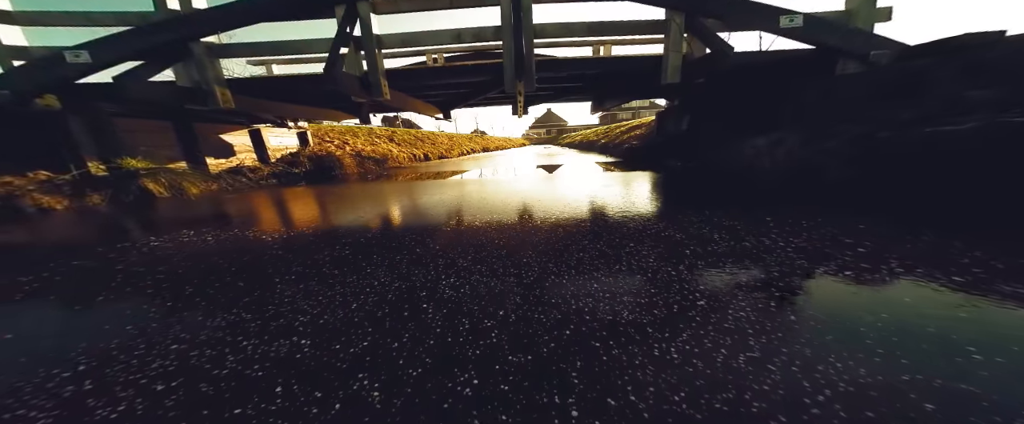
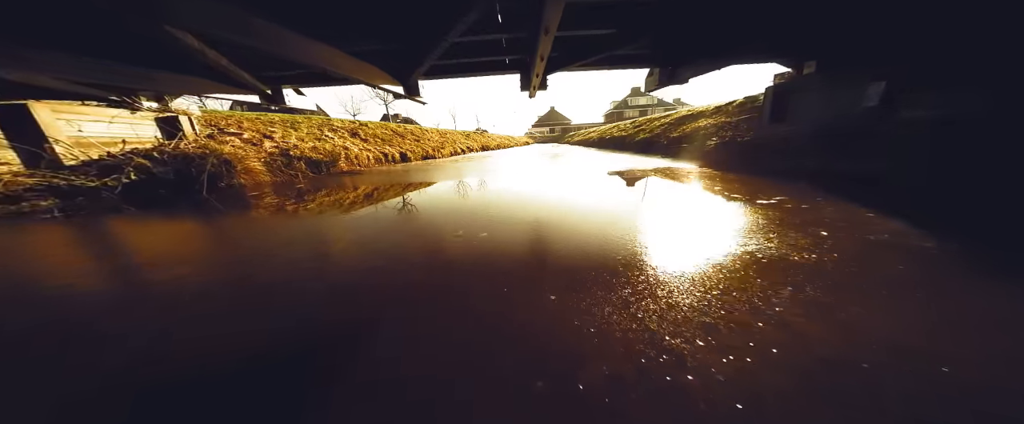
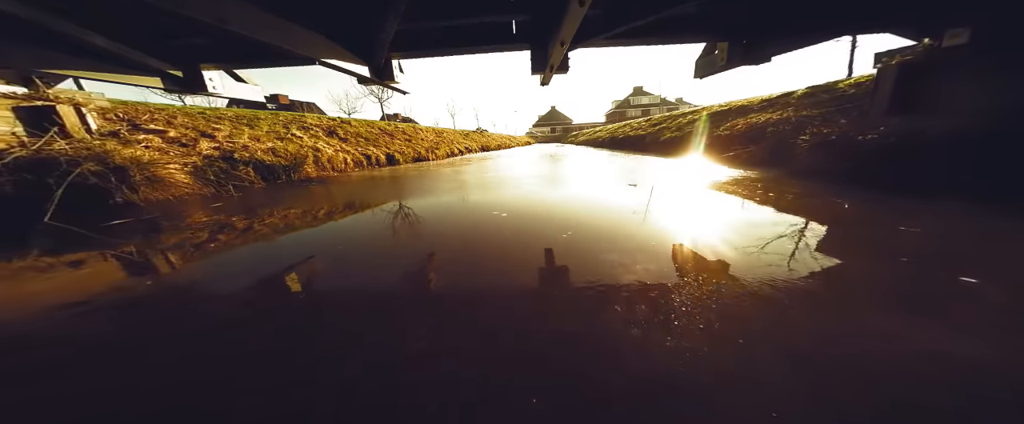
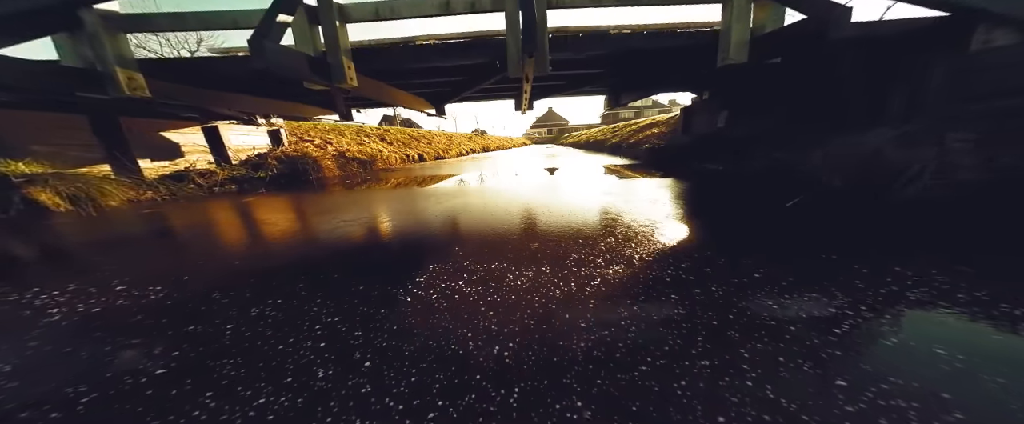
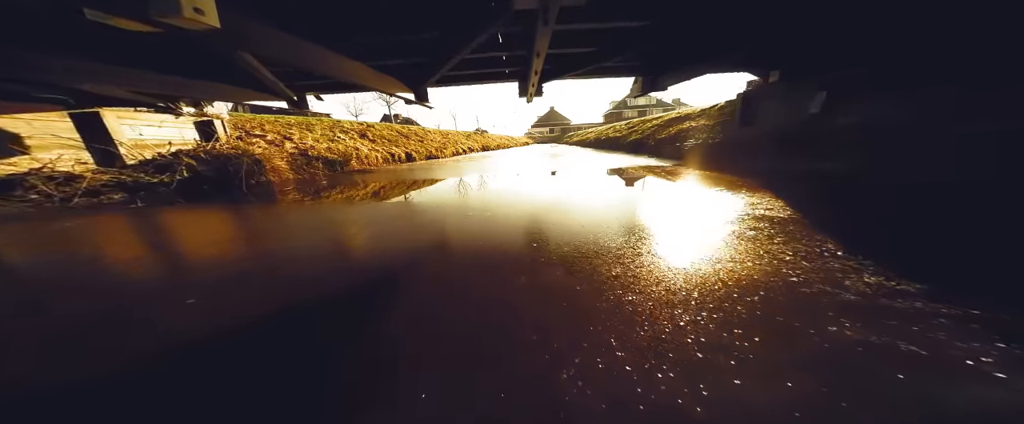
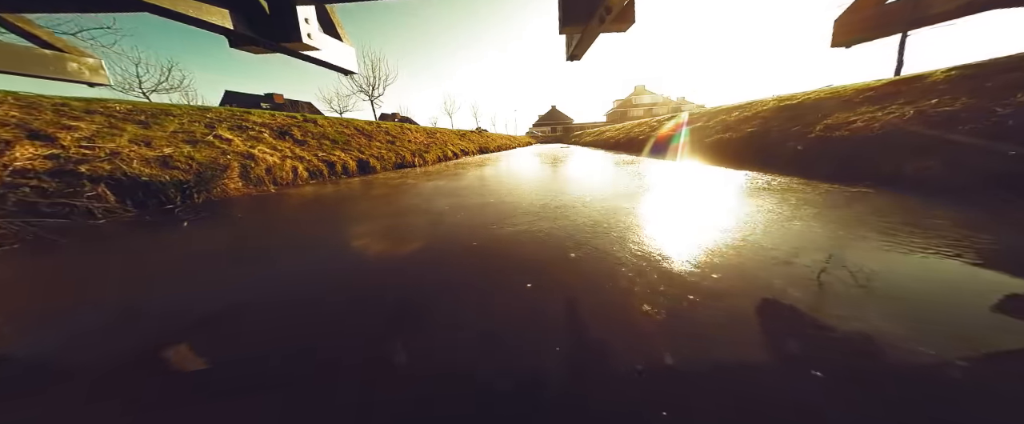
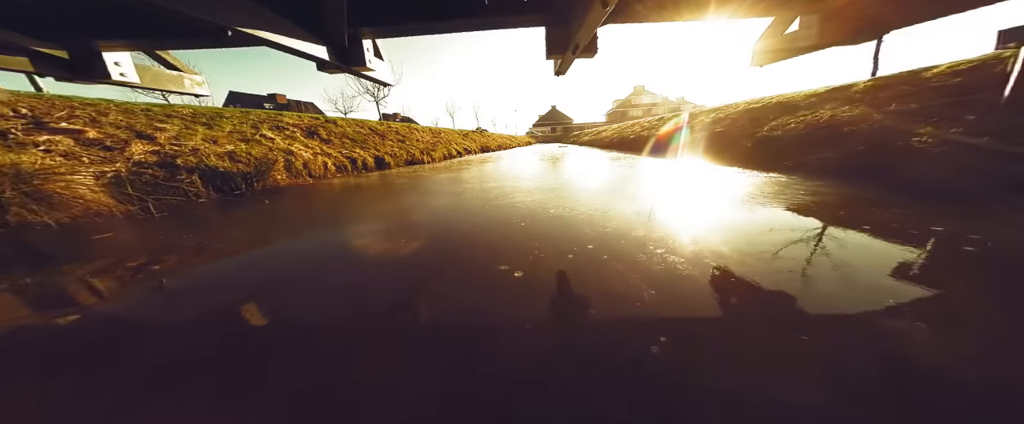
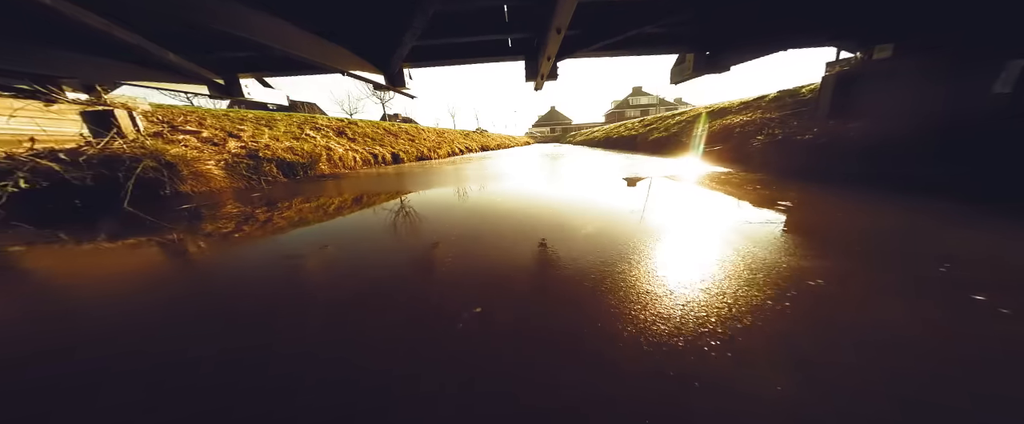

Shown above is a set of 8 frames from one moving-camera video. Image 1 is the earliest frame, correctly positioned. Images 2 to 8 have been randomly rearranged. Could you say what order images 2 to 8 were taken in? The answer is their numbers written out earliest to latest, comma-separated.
4, 5, 2, 8, 3, 7, 6
